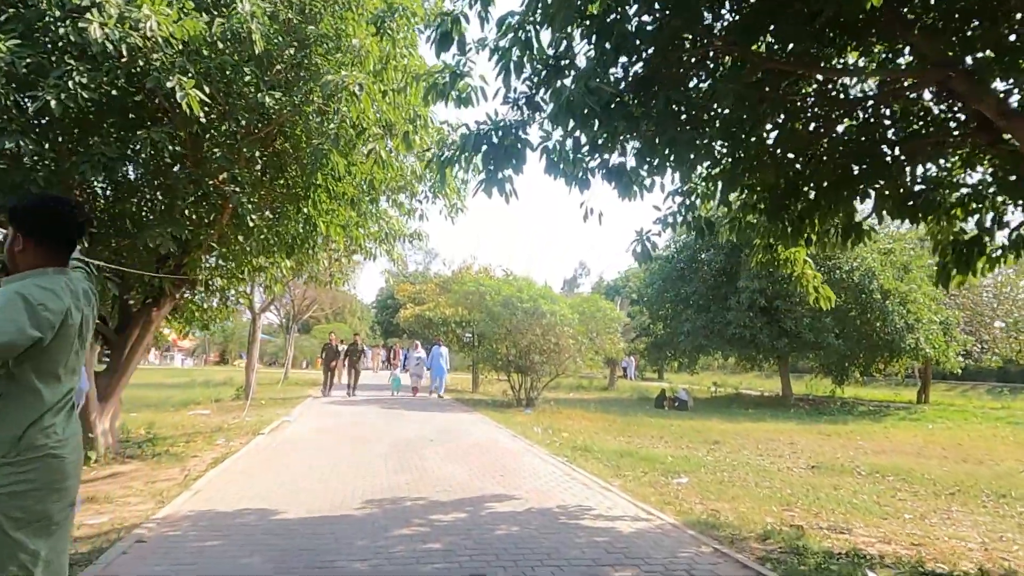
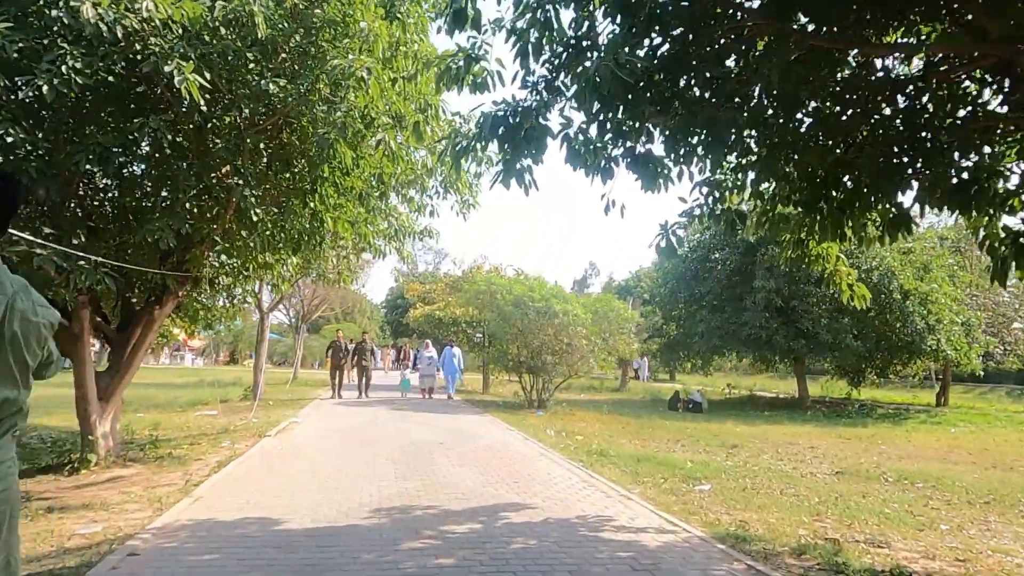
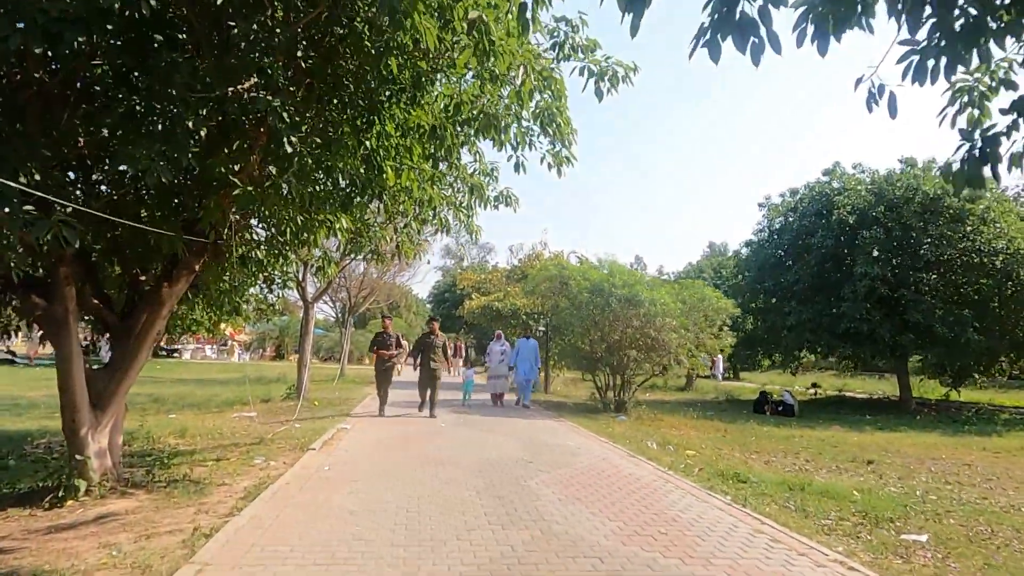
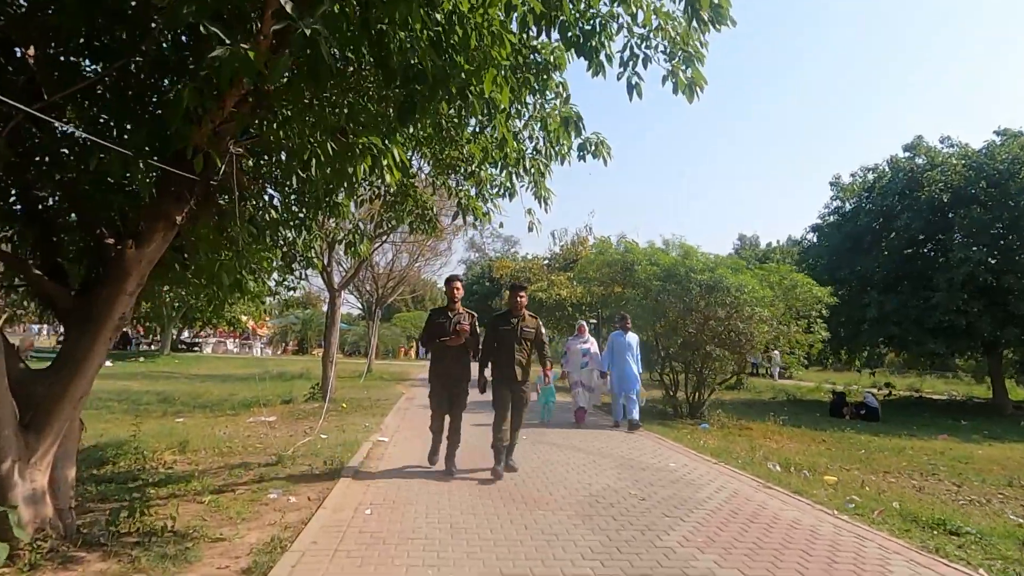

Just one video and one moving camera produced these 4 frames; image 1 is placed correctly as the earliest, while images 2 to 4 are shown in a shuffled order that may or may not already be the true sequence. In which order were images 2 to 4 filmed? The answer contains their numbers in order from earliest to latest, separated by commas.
2, 3, 4
